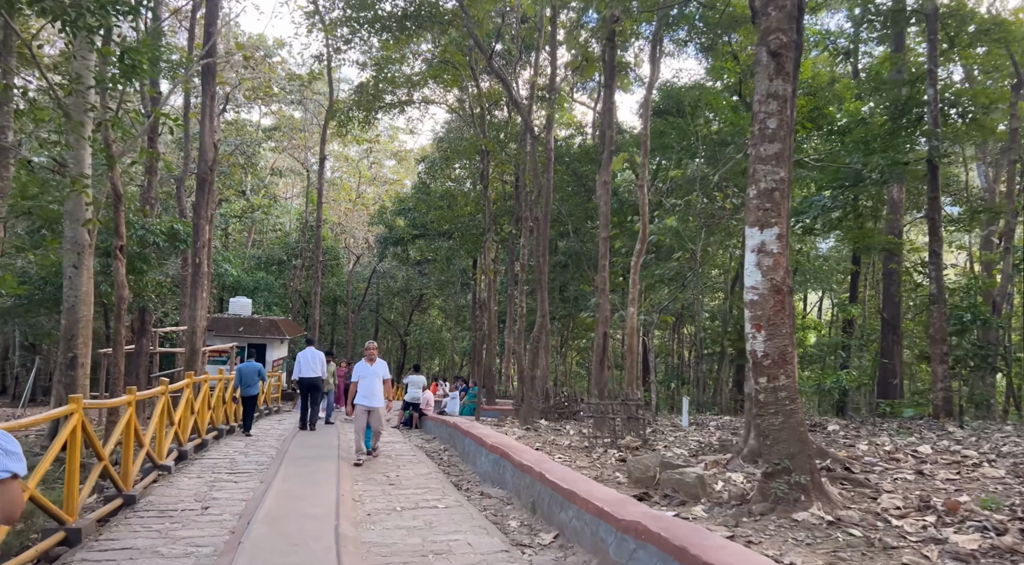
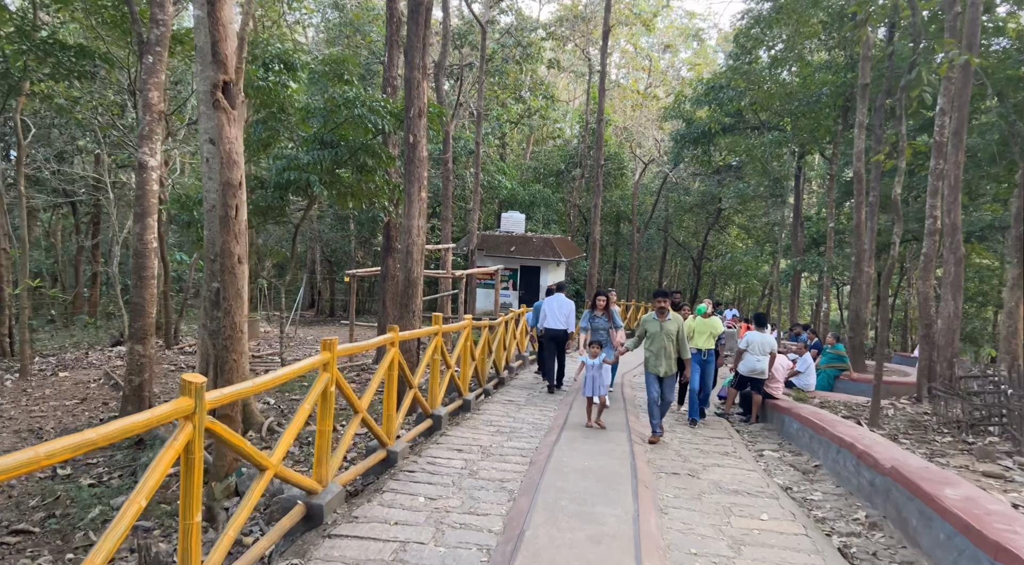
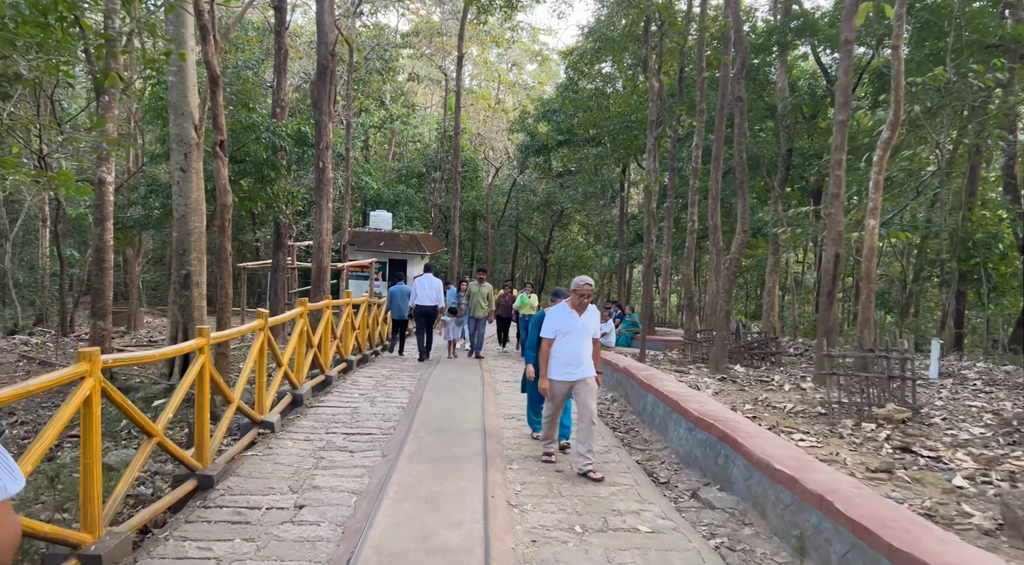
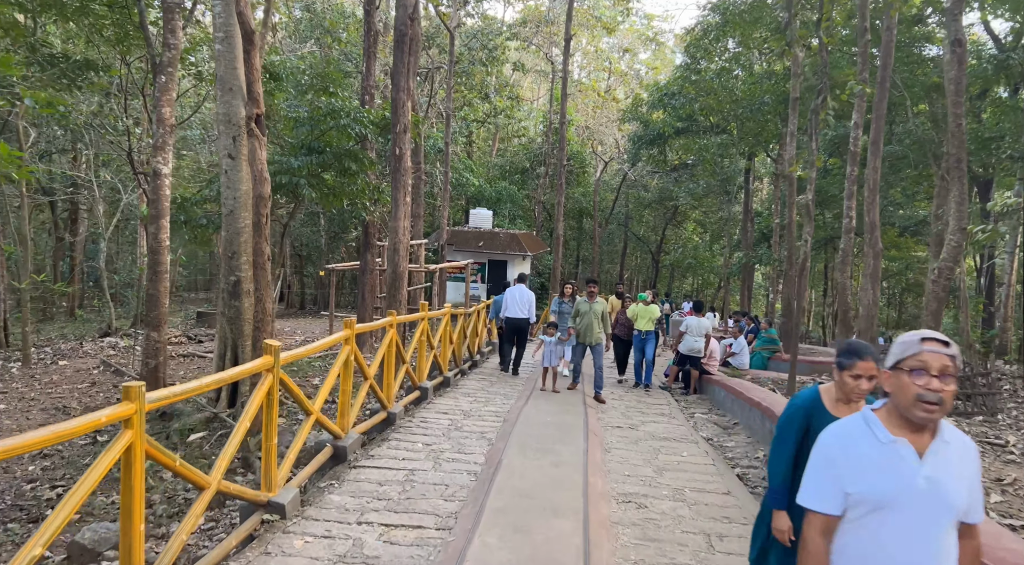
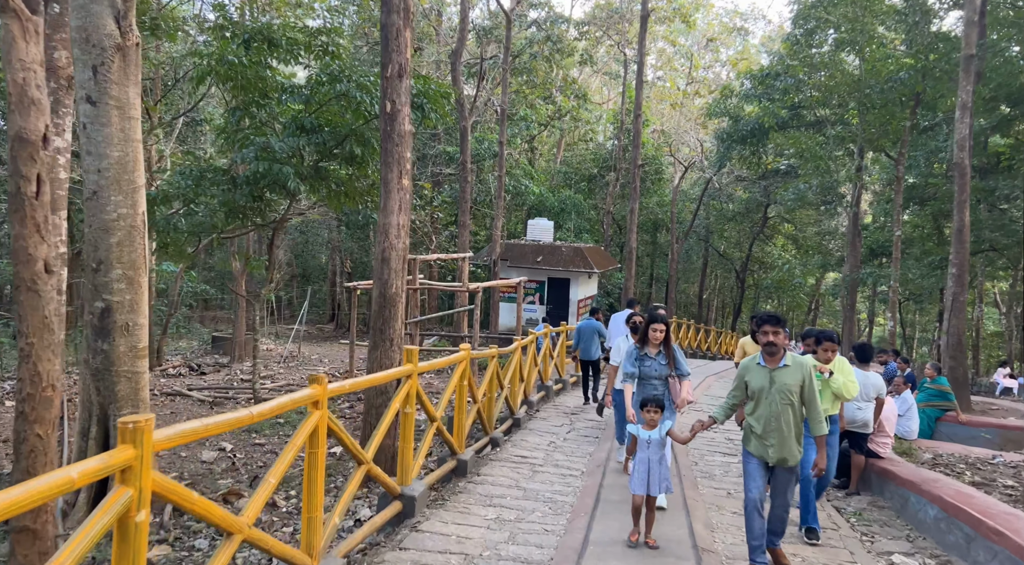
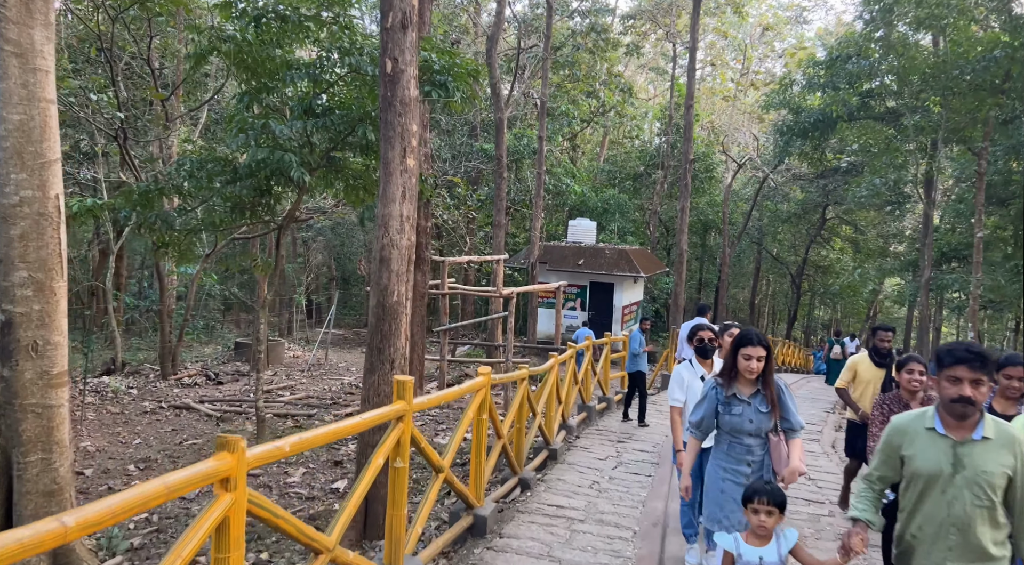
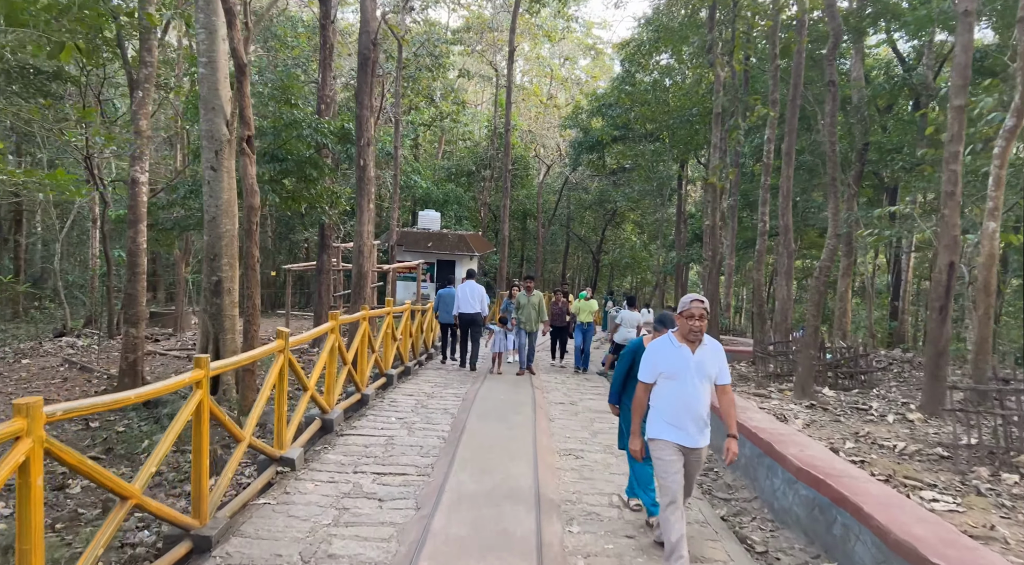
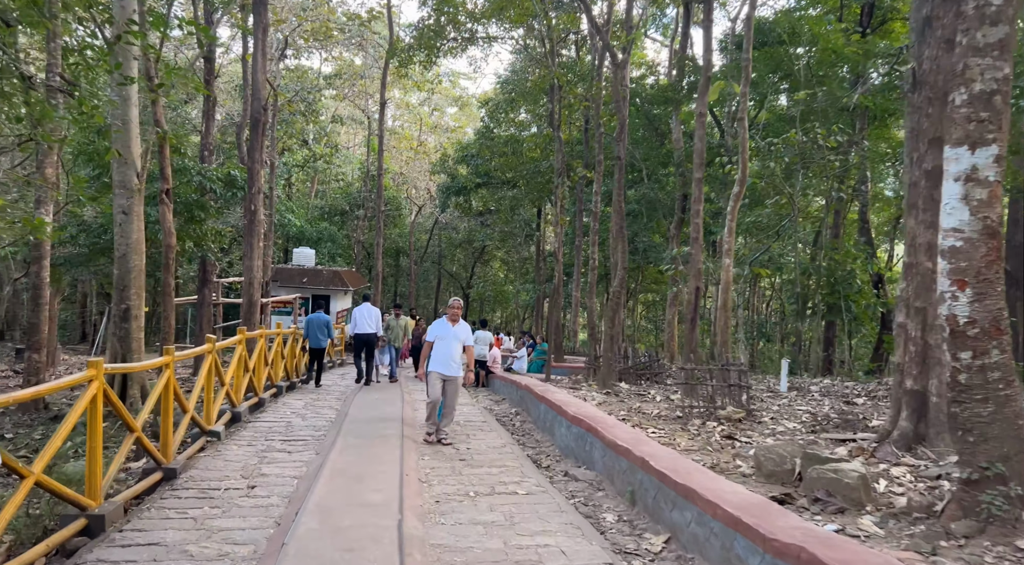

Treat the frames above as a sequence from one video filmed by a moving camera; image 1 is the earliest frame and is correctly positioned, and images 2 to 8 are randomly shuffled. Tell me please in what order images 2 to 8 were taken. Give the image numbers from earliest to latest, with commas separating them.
8, 3, 7, 4, 2, 5, 6
